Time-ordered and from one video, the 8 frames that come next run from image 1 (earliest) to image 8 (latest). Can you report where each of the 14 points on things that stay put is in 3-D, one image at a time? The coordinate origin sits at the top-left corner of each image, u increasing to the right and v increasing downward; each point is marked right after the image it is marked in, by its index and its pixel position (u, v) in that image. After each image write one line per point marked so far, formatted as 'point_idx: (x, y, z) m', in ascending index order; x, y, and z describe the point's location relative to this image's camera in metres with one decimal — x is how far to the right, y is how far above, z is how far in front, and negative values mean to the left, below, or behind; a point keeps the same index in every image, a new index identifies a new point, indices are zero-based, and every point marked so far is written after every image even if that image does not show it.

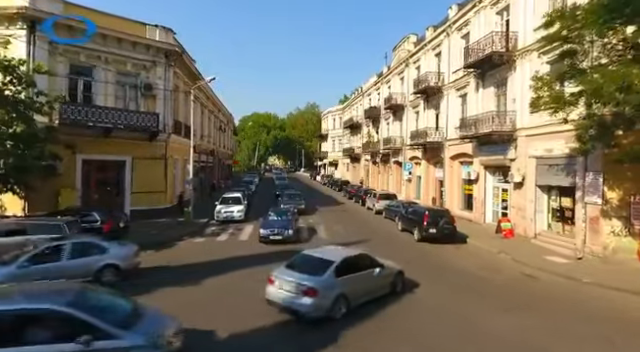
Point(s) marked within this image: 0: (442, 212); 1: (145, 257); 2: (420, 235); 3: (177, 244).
0: (+5.8, -1.7, +19.8) m
1: (-6.8, -3.2, +16.6) m
2: (+4.7, -2.8, +19.7) m
3: (-6.5, -3.1, +19.1) m
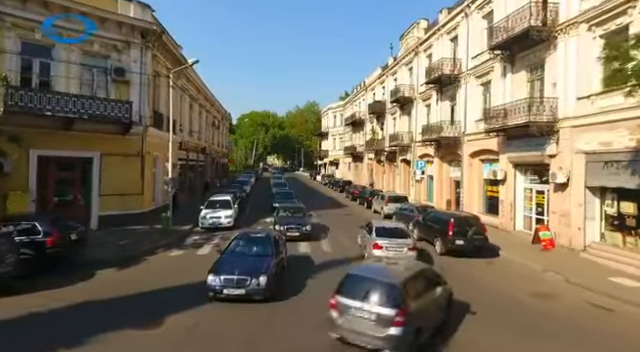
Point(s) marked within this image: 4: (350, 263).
0: (+5.9, -1.7, +16.3) m
1: (-6.8, -3.2, +13.1) m
2: (+4.8, -2.8, +16.2) m
3: (-6.4, -3.1, +15.6) m
4: (+1.1, -3.1, +14.5) m
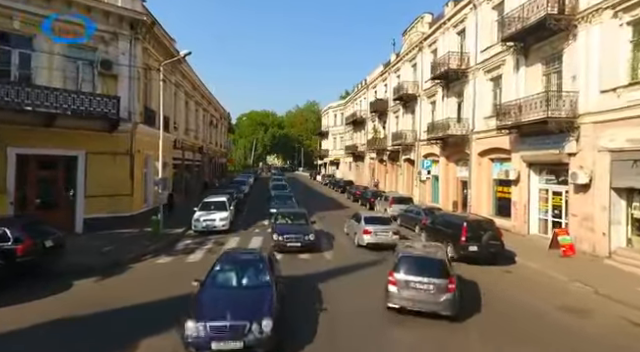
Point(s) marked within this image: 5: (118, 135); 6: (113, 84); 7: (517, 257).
0: (+5.9, -1.7, +15.1) m
1: (-6.7, -3.2, +11.8) m
2: (+4.9, -2.8, +14.9) m
3: (-6.4, -3.1, +14.3) m
4: (+1.1, -3.1, +13.3) m
5: (-9.4, +1.9, +19.4) m
6: (-9.6, +4.2, +19.4) m
7: (+7.4, -3.1, +15.7) m
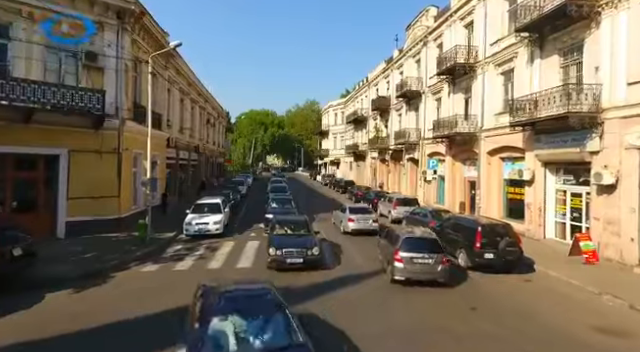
0: (+5.9, -1.7, +13.8) m
1: (-6.7, -3.2, +10.5) m
2: (+4.9, -2.8, +13.6) m
3: (-6.3, -3.1, +13.0) m
4: (+1.1, -3.1, +12.0) m
5: (-9.4, +1.9, +18.1) m
6: (-9.6, +4.2, +18.1) m
7: (+7.4, -3.1, +14.4) m
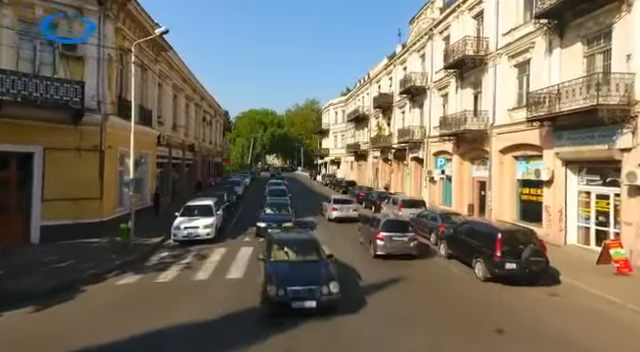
0: (+5.9, -1.7, +12.2) m
1: (-6.7, -3.2, +9.0) m
2: (+4.9, -2.8, +12.1) m
3: (-6.3, -3.1, +11.5) m
4: (+1.1, -3.1, +10.4) m
5: (-9.4, +1.9, +16.5) m
6: (-9.6, +4.2, +16.6) m
7: (+7.4, -3.1, +12.9) m
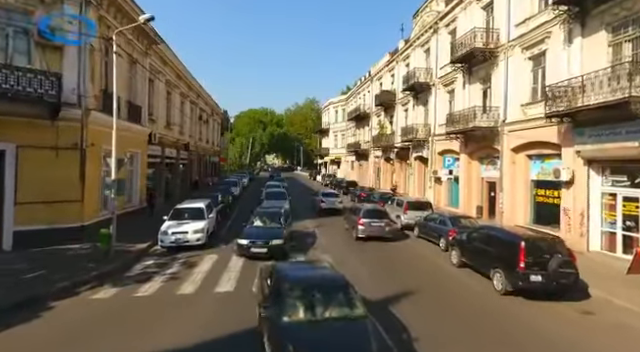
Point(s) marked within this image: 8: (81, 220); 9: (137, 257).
0: (+5.9, -1.8, +10.9) m
1: (-6.7, -3.2, +7.6) m
2: (+4.9, -2.8, +10.7) m
3: (-6.3, -3.1, +10.1) m
4: (+1.1, -3.1, +9.1) m
5: (-9.4, +1.9, +15.2) m
6: (-9.6, +4.2, +15.2) m
7: (+7.4, -3.1, +11.5) m
8: (-9.0, -1.7, +15.8) m
9: (-6.3, -2.8, +14.5) m
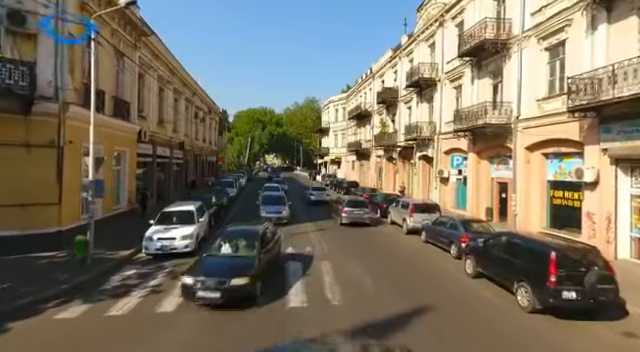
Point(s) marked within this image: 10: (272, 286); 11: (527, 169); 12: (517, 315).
0: (+5.9, -1.8, +9.5) m
1: (-6.7, -3.2, +6.2) m
2: (+4.9, -2.8, +9.3) m
3: (-6.3, -3.1, +8.7) m
4: (+1.1, -3.1, +7.7) m
5: (-9.4, +1.9, +13.8) m
6: (-9.6, +4.2, +13.8) m
7: (+7.4, -3.1, +10.1) m
8: (-9.0, -1.7, +14.4) m
9: (-6.3, -2.8, +13.1) m
10: (-1.3, -3.0, +11.4) m
11: (+9.2, +0.3, +18.6) m
12: (+4.4, -3.1, +9.3) m
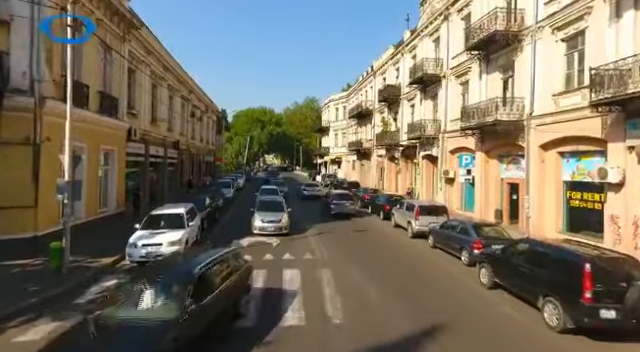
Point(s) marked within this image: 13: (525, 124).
0: (+5.9, -1.8, +8.3) m
1: (-6.7, -3.2, +5.0) m
2: (+4.9, -2.9, +8.1) m
3: (-6.3, -3.1, +7.5) m
4: (+1.1, -3.1, +6.5) m
5: (-9.4, +1.9, +12.6) m
6: (-9.6, +4.2, +12.6) m
7: (+7.4, -3.1, +8.9) m
8: (-9.0, -1.7, +13.2) m
9: (-6.3, -2.8, +11.9) m
10: (-1.3, -3.0, +10.2) m
11: (+9.2, +0.3, +17.4) m
12: (+4.4, -3.1, +8.1) m
13: (+8.9, +2.3, +18.2) m
